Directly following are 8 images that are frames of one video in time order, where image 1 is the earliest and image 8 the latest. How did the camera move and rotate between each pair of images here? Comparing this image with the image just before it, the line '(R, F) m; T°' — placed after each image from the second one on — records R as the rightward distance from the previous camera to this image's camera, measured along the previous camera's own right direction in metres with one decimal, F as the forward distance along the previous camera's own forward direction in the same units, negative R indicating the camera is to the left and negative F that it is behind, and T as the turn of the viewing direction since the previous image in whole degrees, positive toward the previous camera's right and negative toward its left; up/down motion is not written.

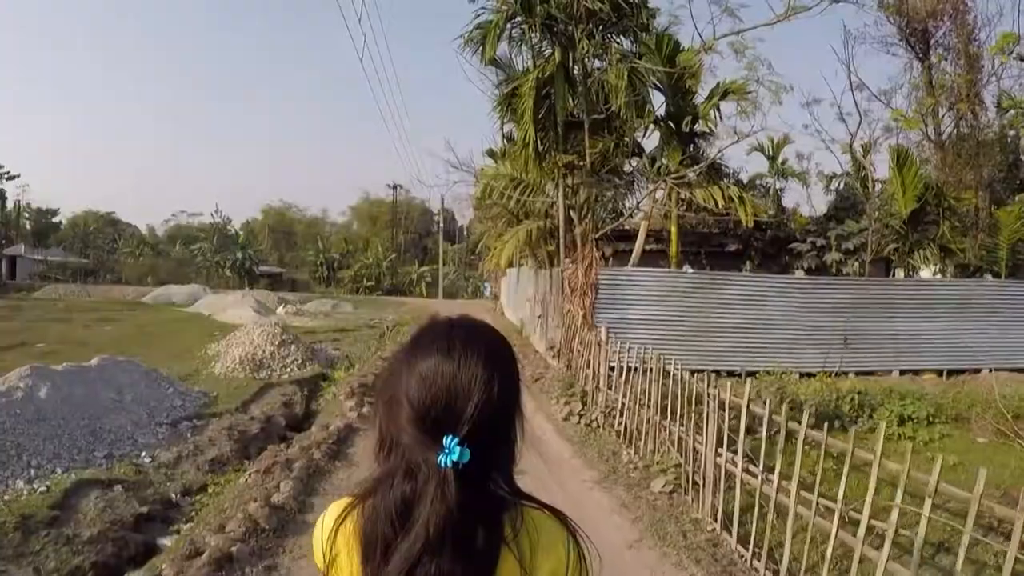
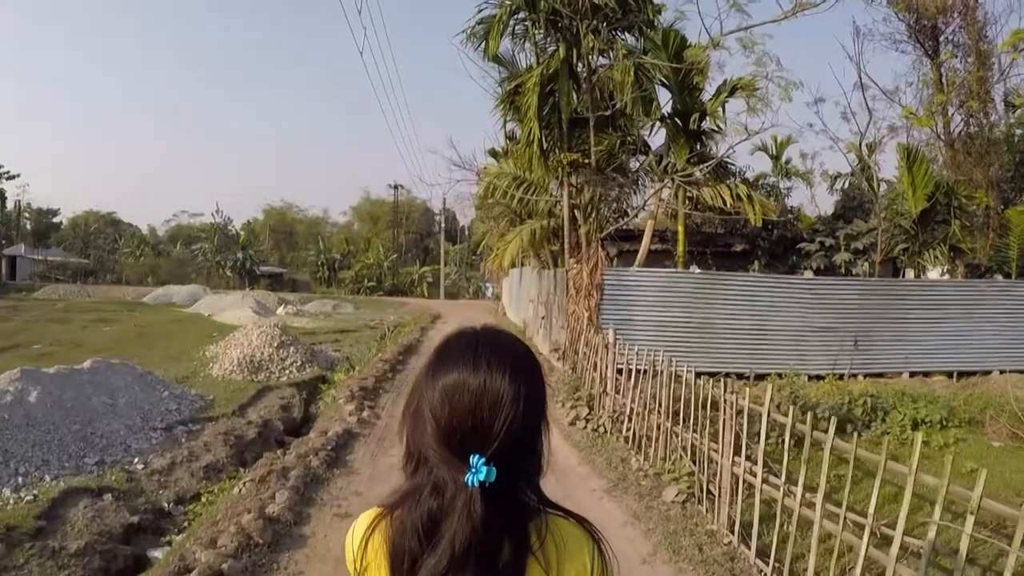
(0.0, +0.3) m; 0°
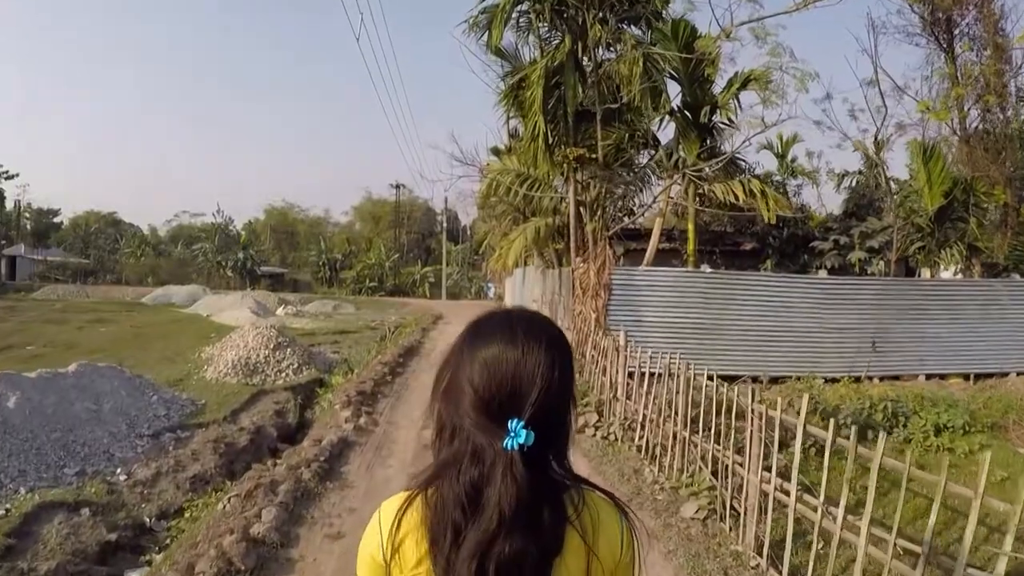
(0.0, +0.5) m; 0°
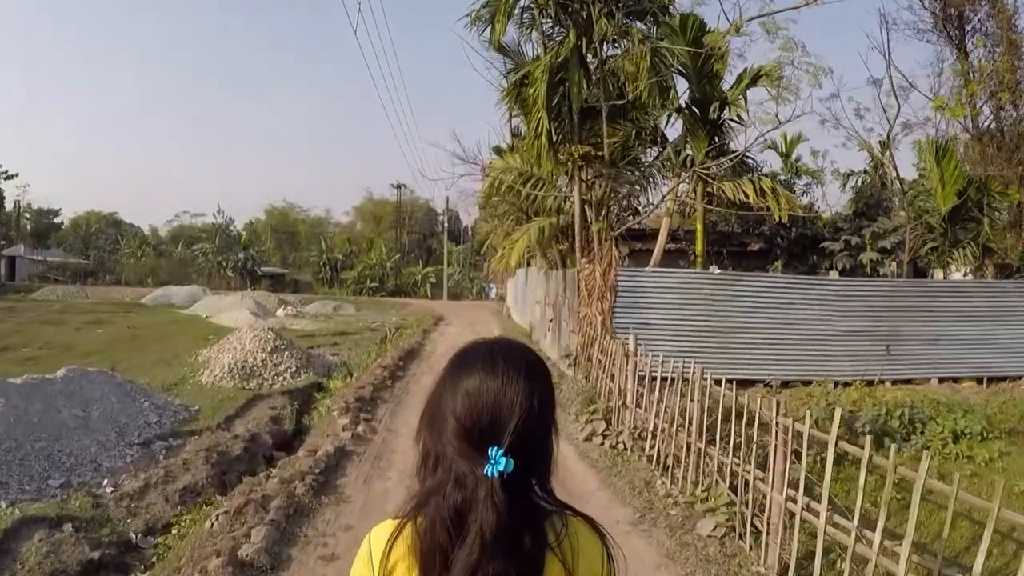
(0.0, +0.4) m; 0°
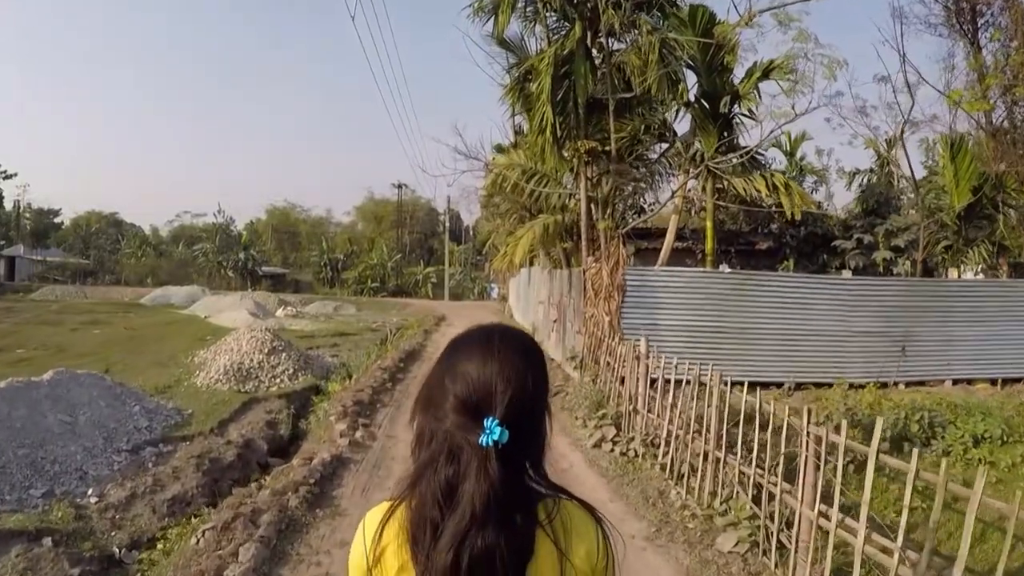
(0.0, +0.4) m; 0°
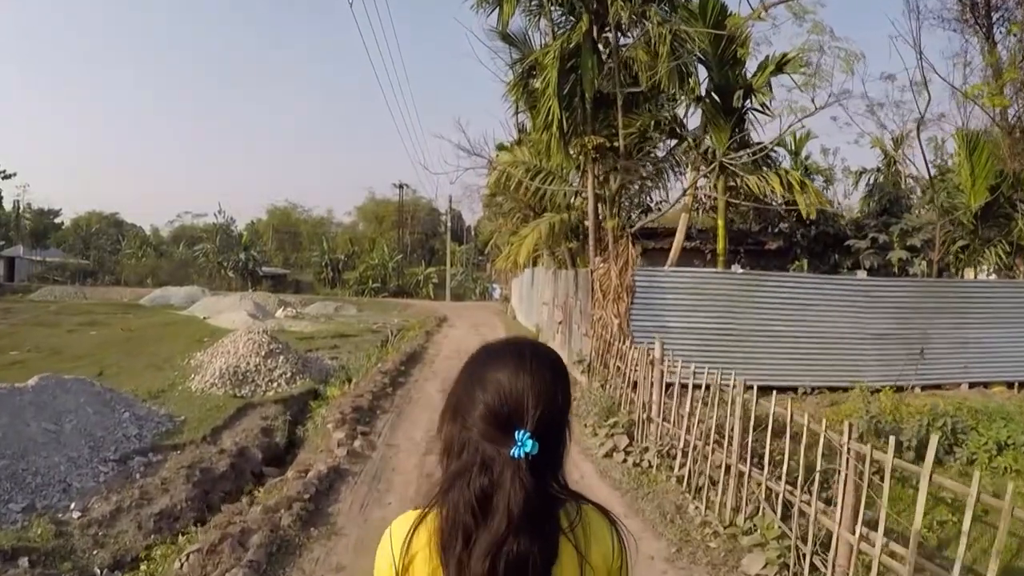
(-0.1, +0.4) m; 0°
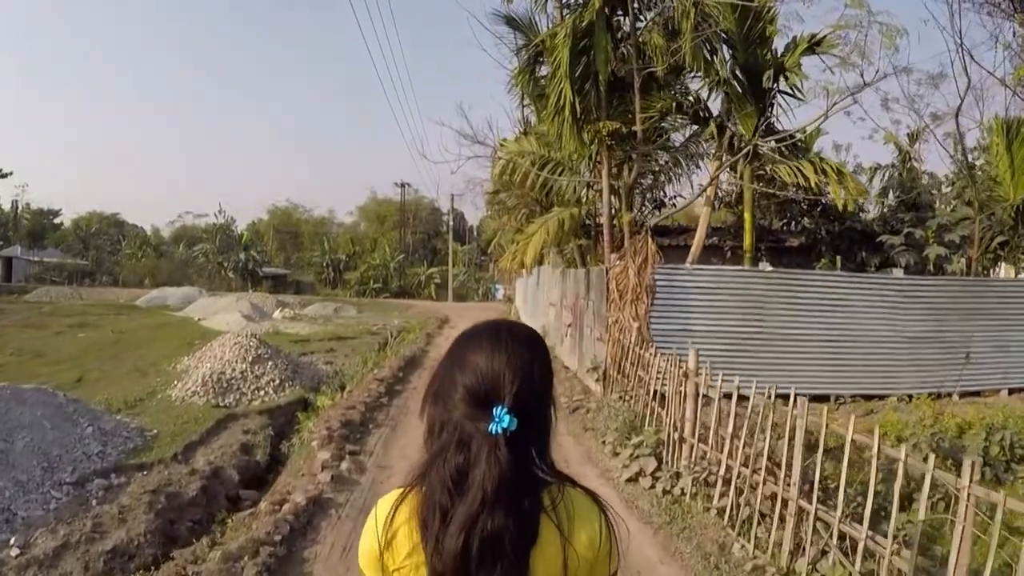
(-0.1, +1.0) m; 0°
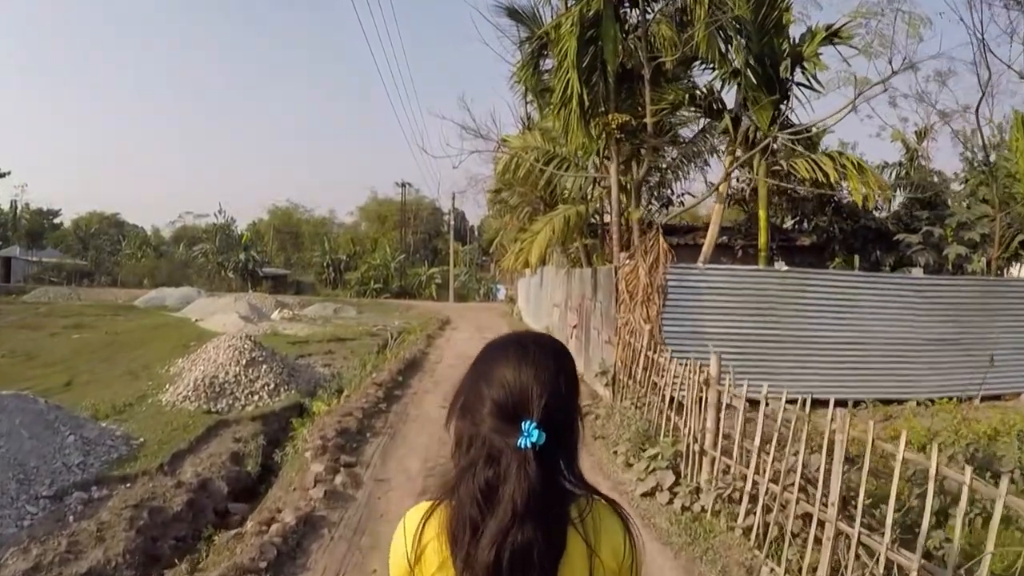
(0.0, +0.5) m; 0°
